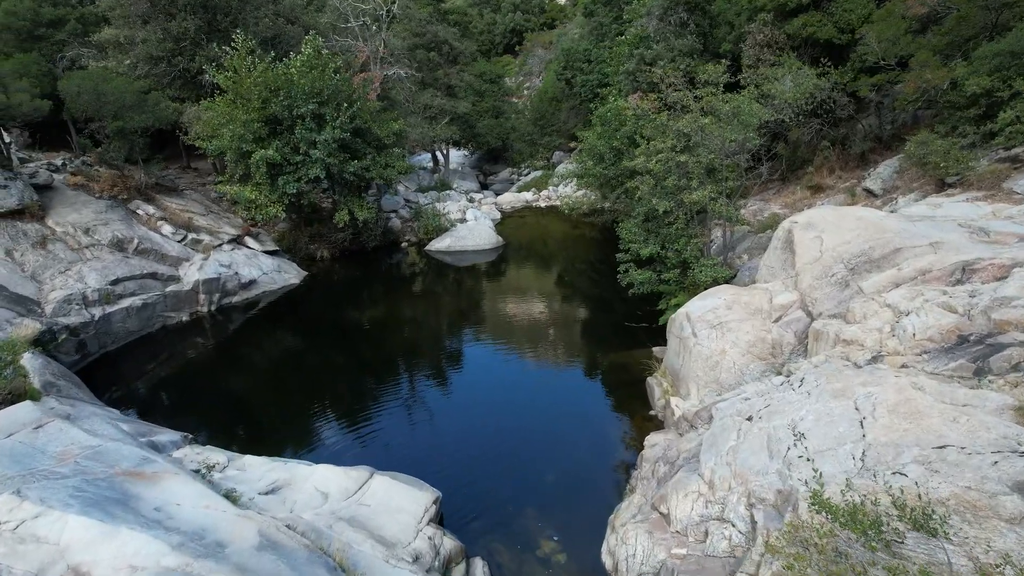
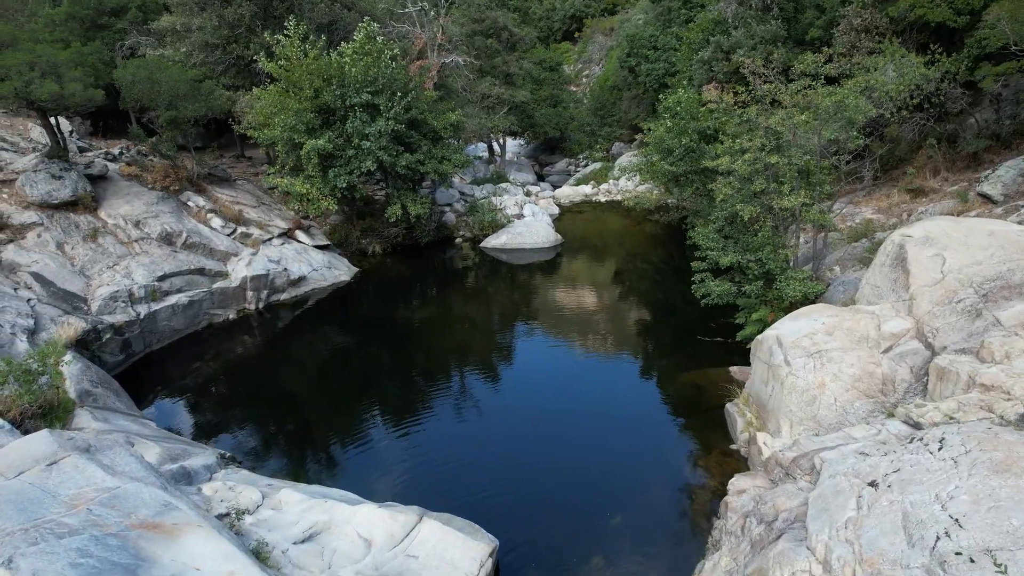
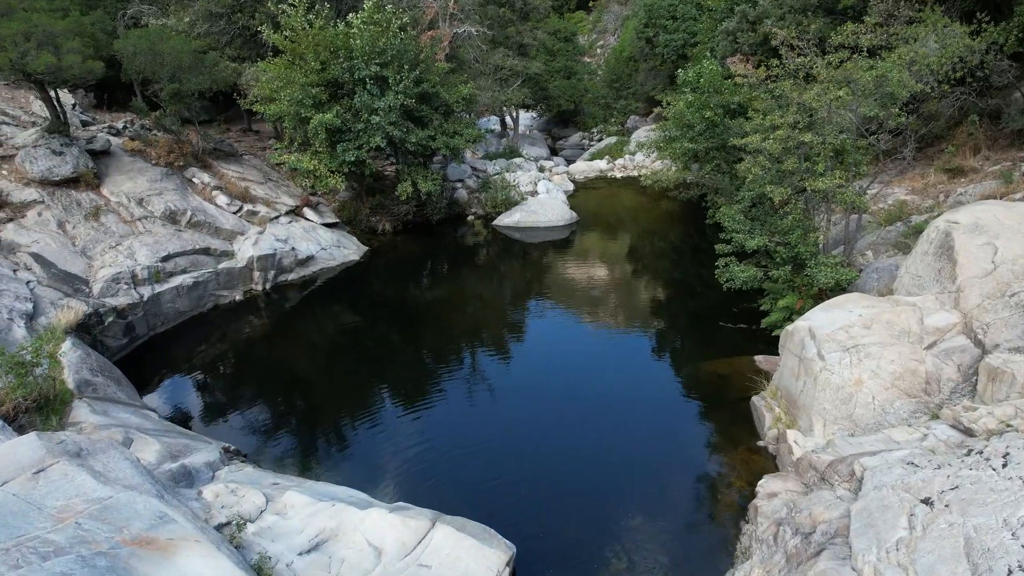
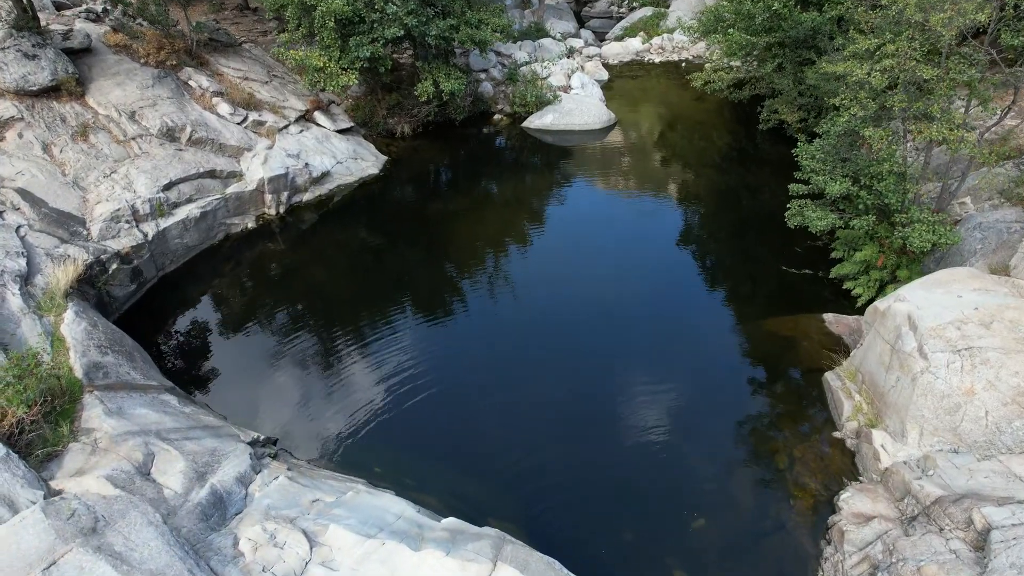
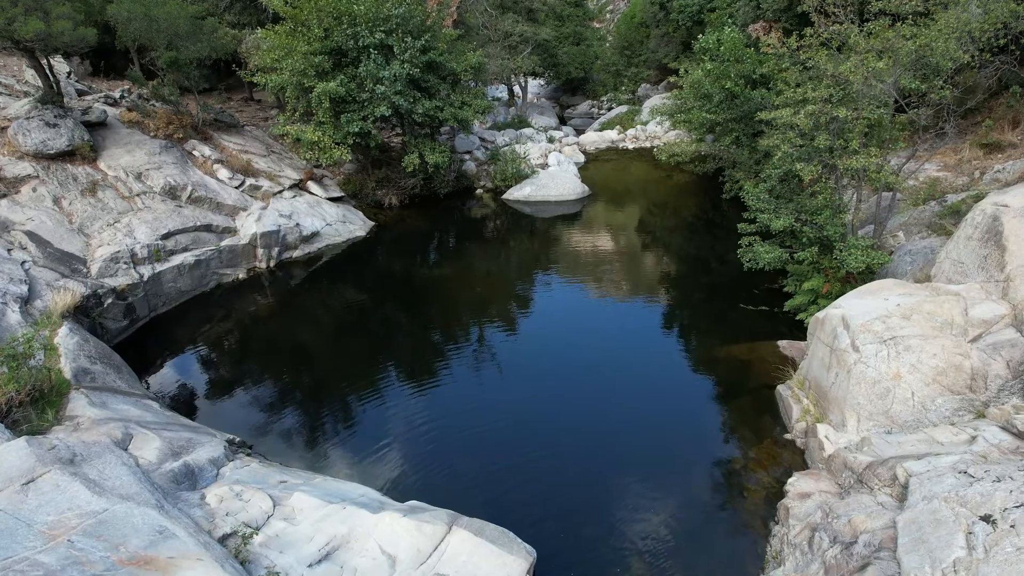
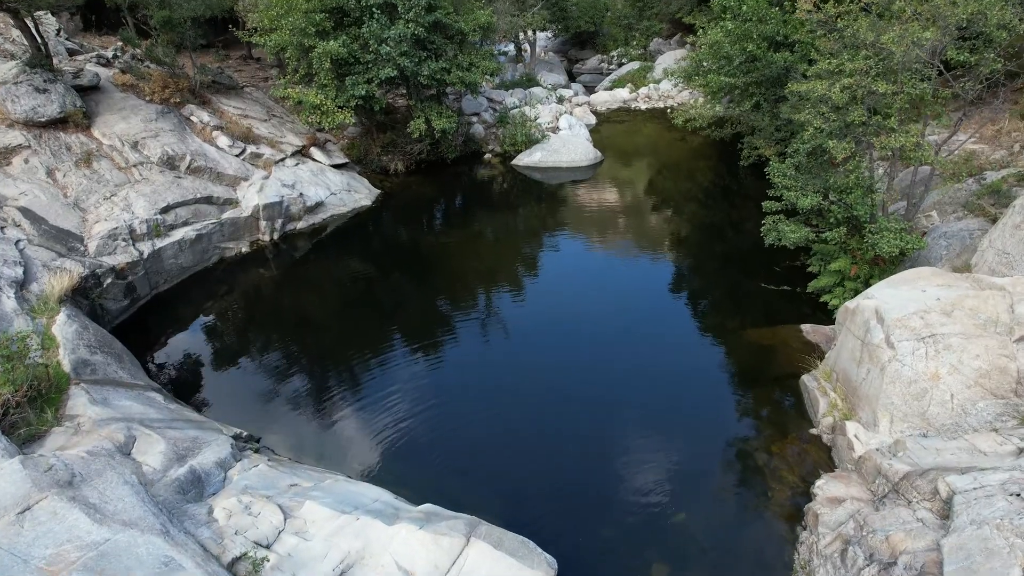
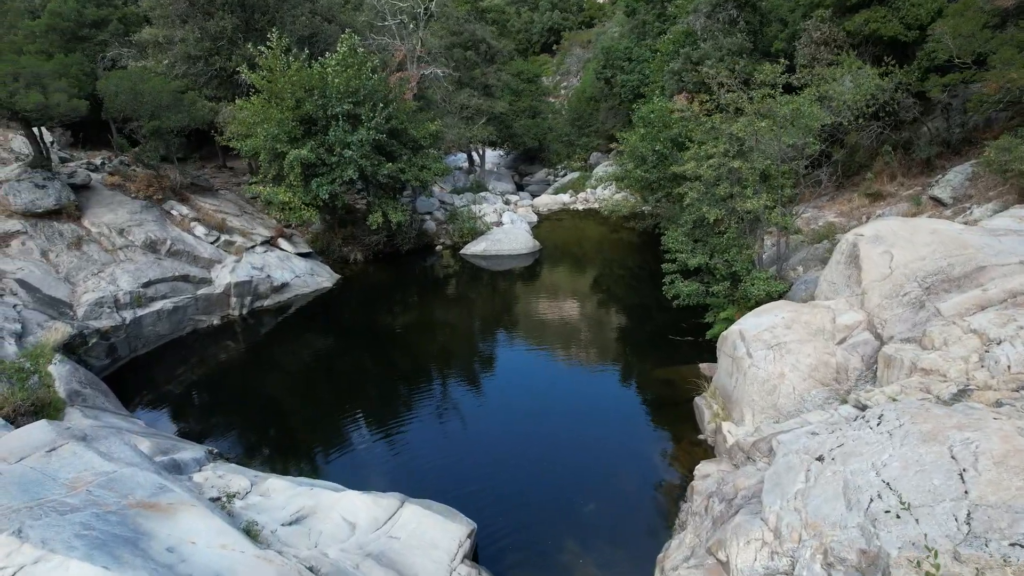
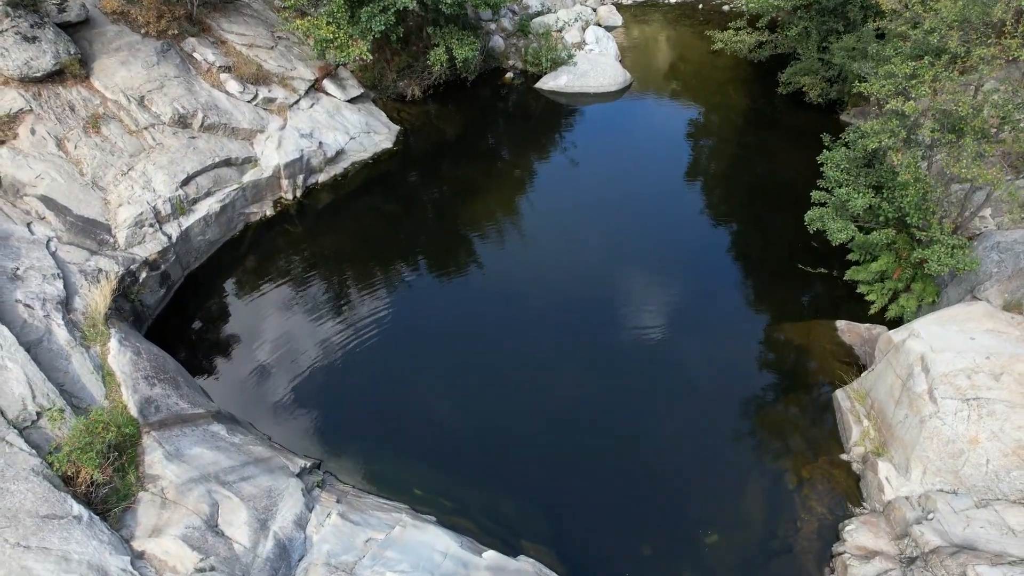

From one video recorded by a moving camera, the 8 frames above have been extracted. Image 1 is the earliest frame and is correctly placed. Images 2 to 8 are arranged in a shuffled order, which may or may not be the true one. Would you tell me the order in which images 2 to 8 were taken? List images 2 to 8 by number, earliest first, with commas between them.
7, 2, 3, 5, 6, 4, 8
